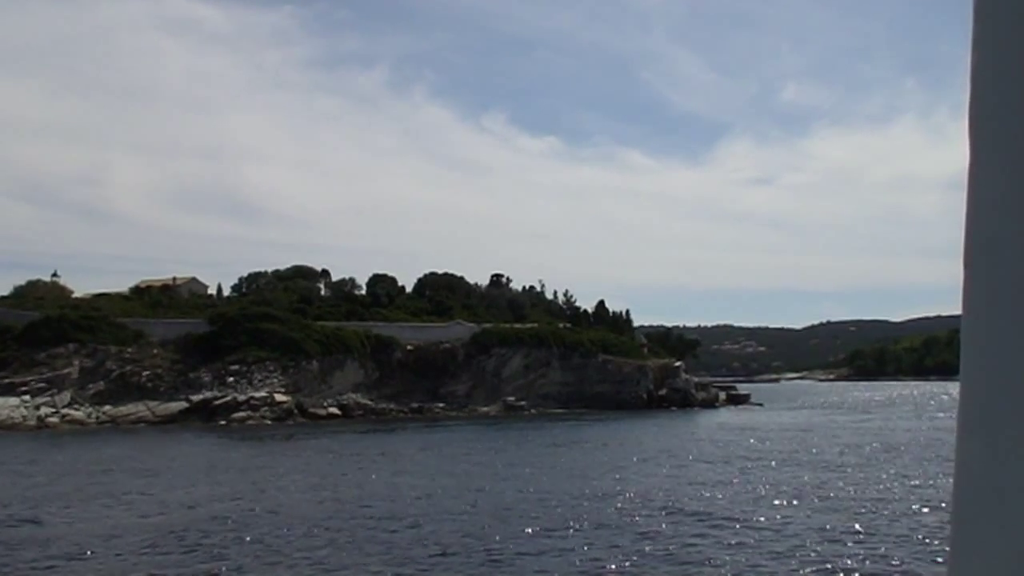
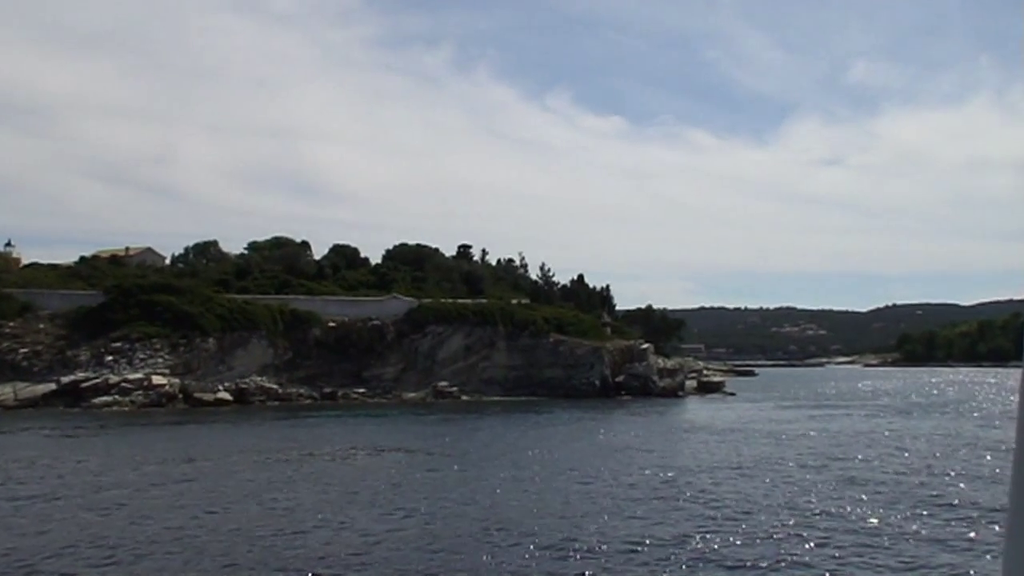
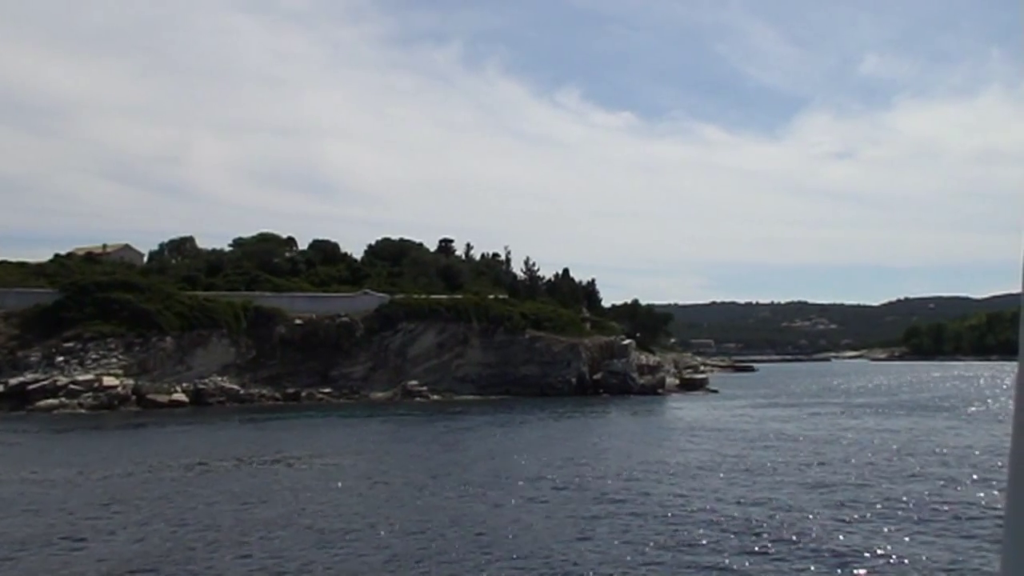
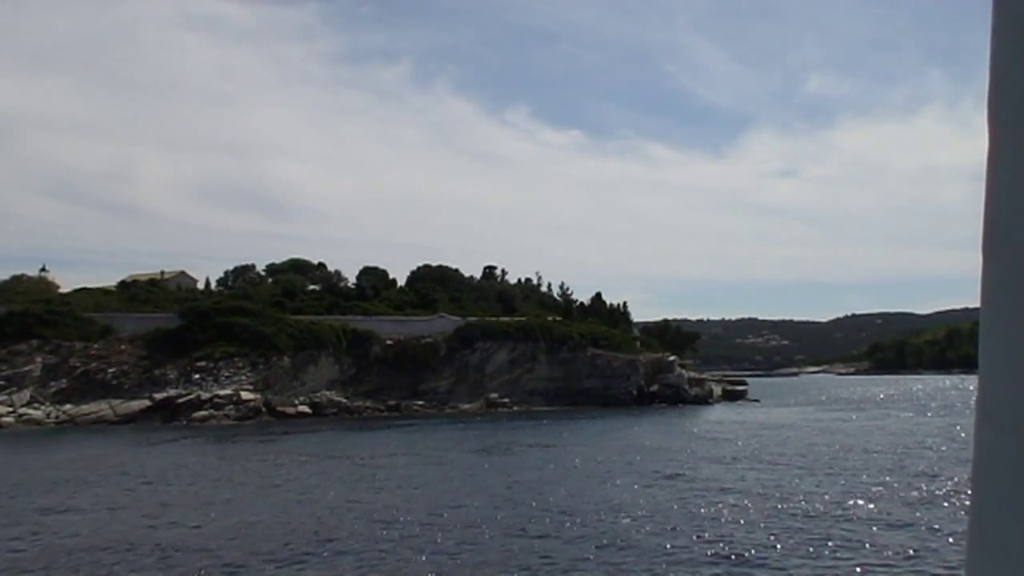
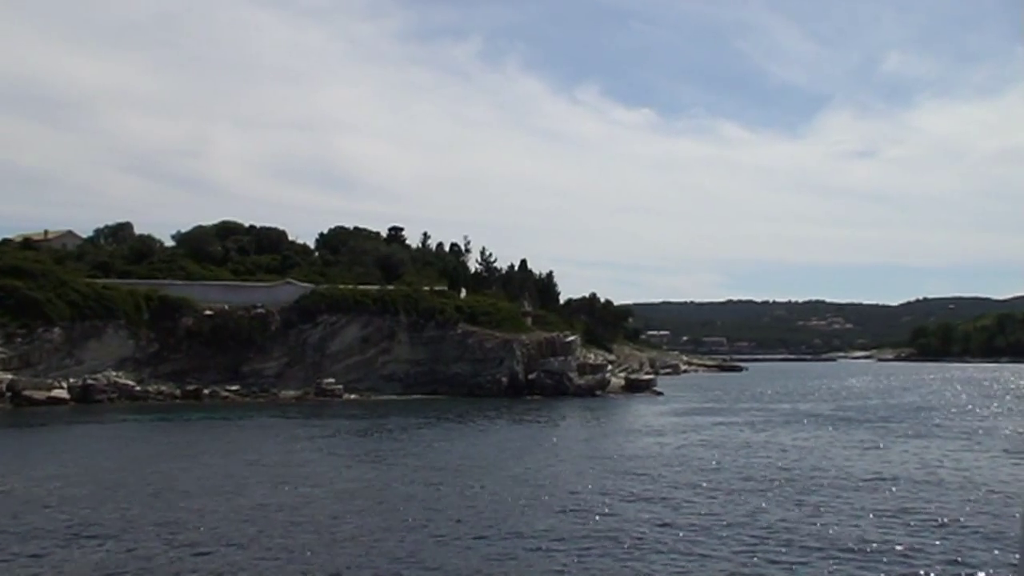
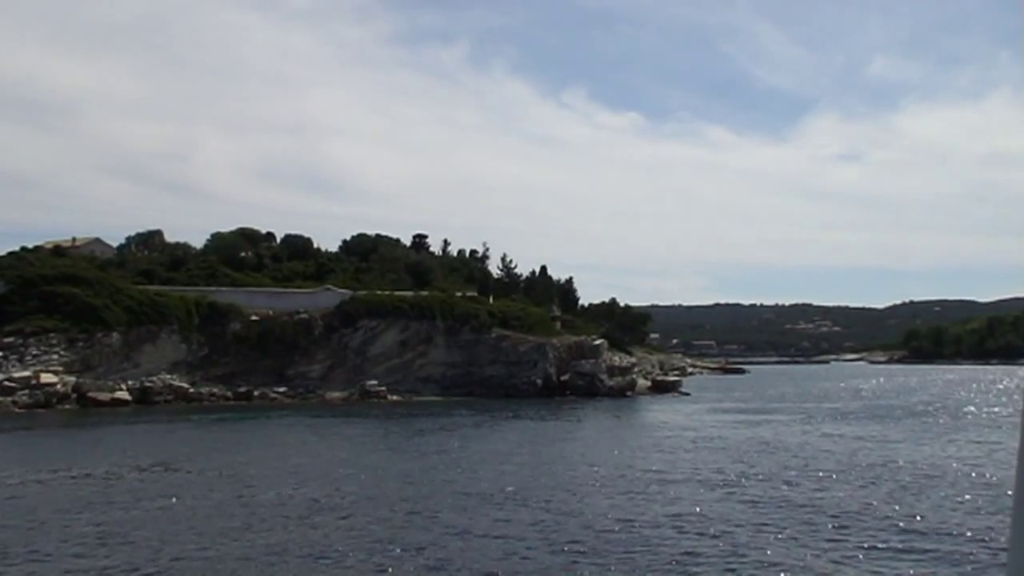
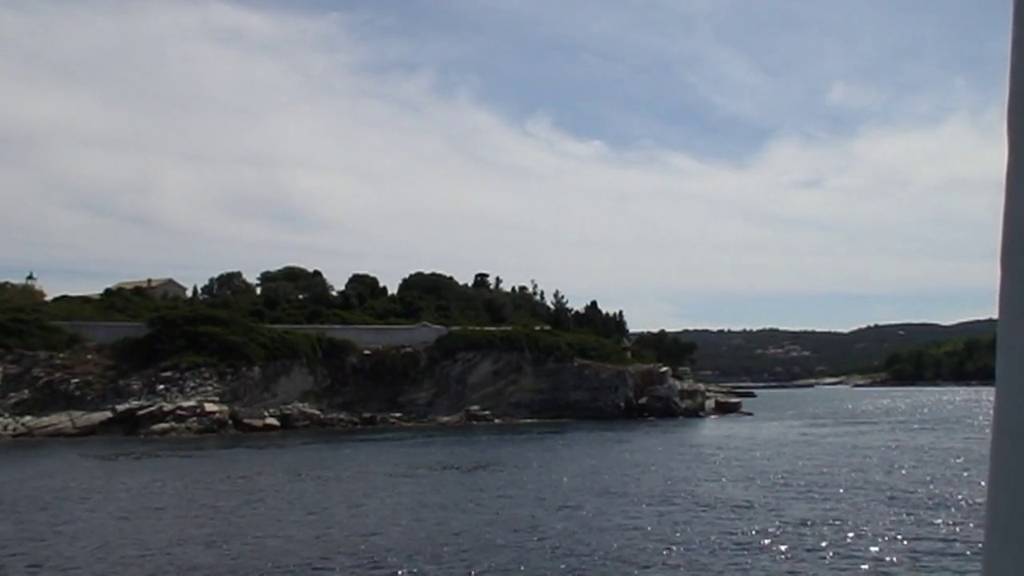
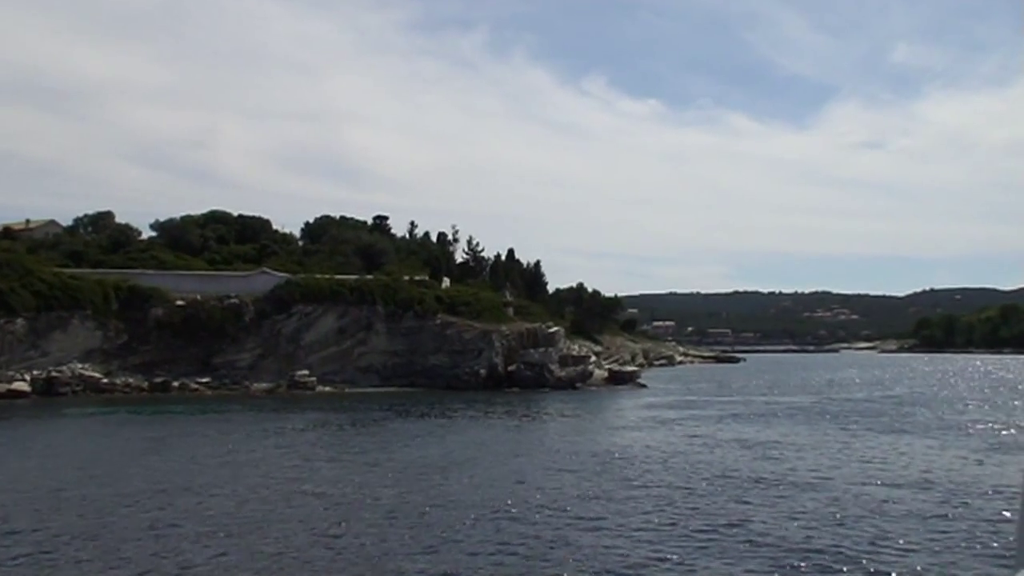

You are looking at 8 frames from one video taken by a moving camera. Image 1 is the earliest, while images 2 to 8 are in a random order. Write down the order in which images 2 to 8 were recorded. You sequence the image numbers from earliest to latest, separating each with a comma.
4, 7, 2, 3, 6, 5, 8
